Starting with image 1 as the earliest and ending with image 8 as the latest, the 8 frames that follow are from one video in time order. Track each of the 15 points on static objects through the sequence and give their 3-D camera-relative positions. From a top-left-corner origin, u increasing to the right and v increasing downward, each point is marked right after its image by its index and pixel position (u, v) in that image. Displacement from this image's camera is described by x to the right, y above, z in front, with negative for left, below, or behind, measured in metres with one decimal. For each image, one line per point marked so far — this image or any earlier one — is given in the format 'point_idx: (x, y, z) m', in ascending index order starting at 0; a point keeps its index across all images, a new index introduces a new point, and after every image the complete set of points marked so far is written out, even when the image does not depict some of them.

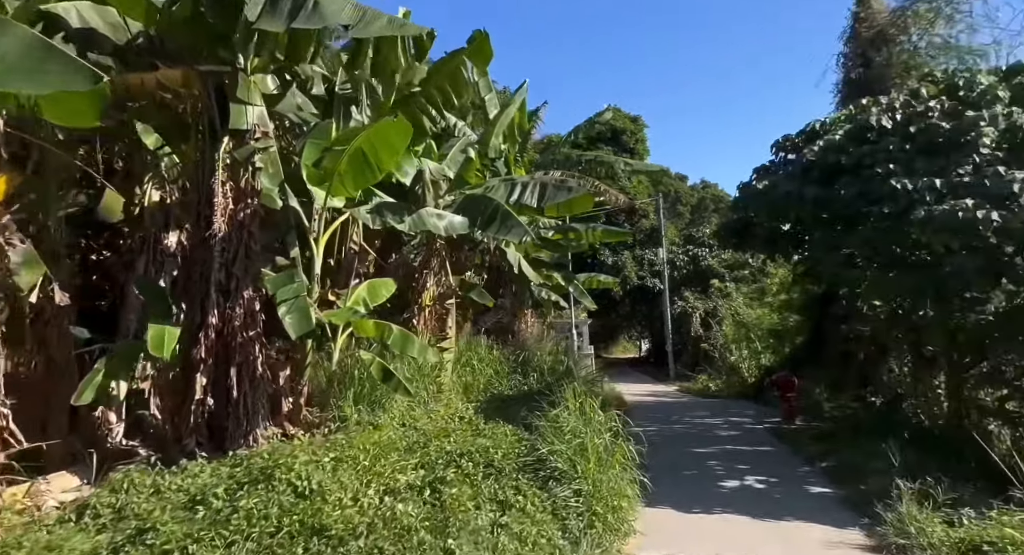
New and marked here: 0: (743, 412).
0: (+3.8, -2.2, +12.2) m
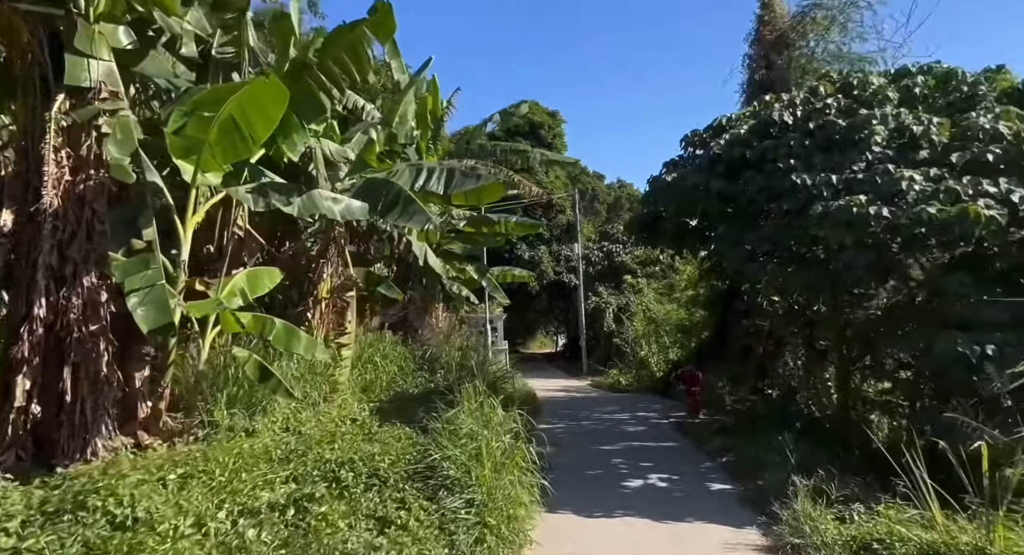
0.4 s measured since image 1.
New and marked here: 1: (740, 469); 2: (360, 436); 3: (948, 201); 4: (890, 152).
0: (+2.3, -2.1, +12.2) m
1: (+2.1, -1.8, +6.9) m
2: (-1.1, -1.2, +5.5) m
3: (+3.3, +0.6, +5.7) m
4: (+3.2, +1.1, +6.4) m
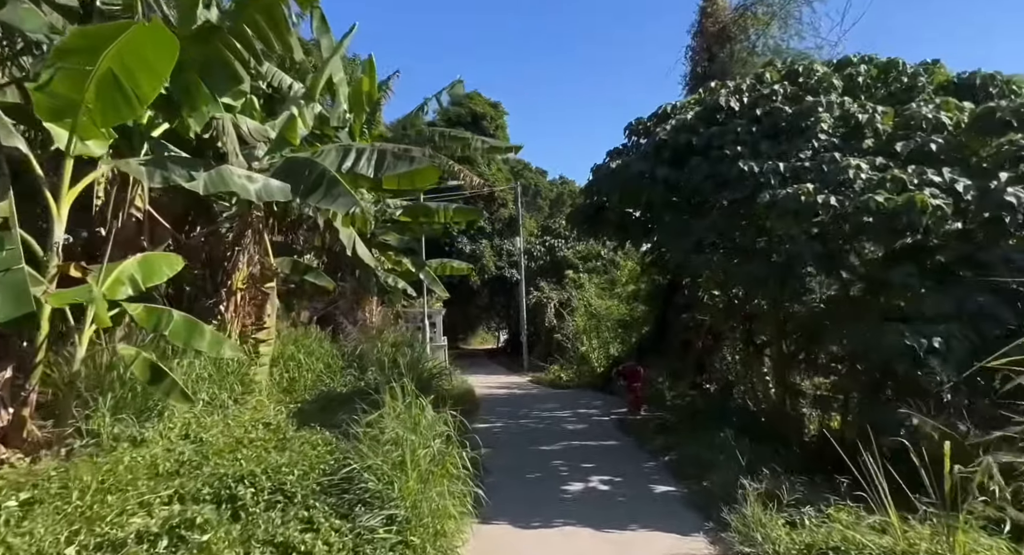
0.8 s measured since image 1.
0: (+1.3, -2.0, +11.9) m
1: (+1.5, -1.7, +6.5) m
2: (-1.6, -1.1, +4.9) m
3: (+2.8, +0.6, +5.4) m
4: (+2.7, +1.1, +6.2) m
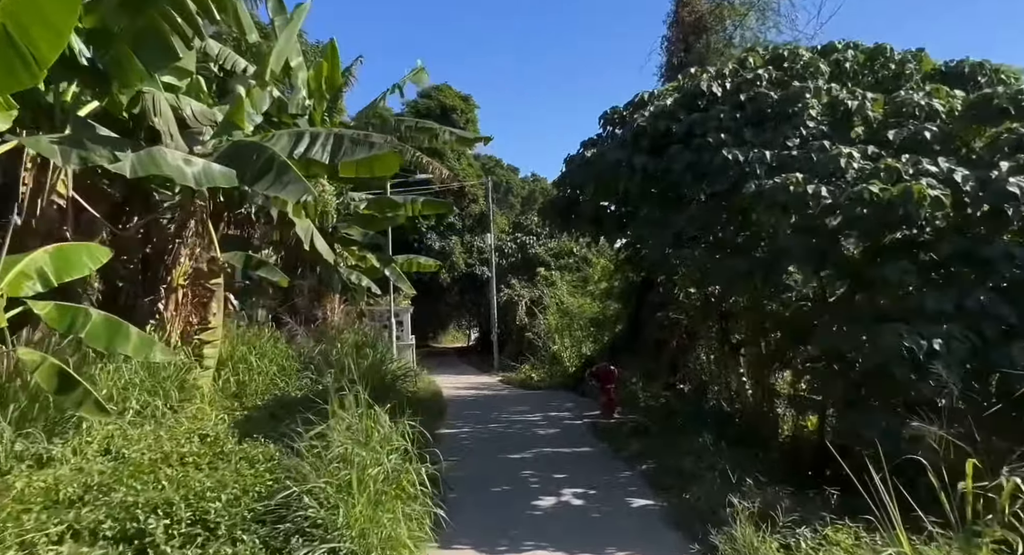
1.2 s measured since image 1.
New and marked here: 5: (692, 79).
0: (+0.8, -2.0, +11.4) m
1: (+1.2, -1.7, +6.1) m
2: (-1.8, -1.1, +4.4) m
3: (+2.6, +0.7, +5.0) m
4: (+2.4, +1.2, +5.8) m
5: (+1.7, +1.8, +6.8) m
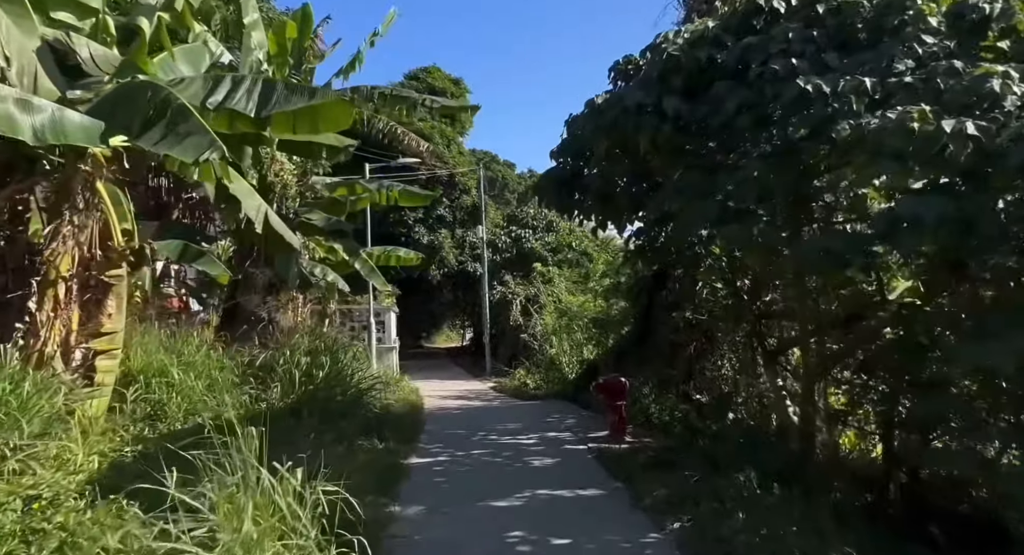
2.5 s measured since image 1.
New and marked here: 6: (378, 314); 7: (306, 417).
0: (+0.7, -1.9, +9.7) m
1: (+1.1, -1.6, +4.3) m
2: (-1.9, -1.0, +2.6) m
3: (+2.5, +0.7, +3.3) m
4: (+2.3, +1.2, +4.0) m
5: (+1.5, +1.9, +5.1) m
6: (-3.2, -0.9, +17.5) m
7: (-2.0, -1.4, +7.3) m
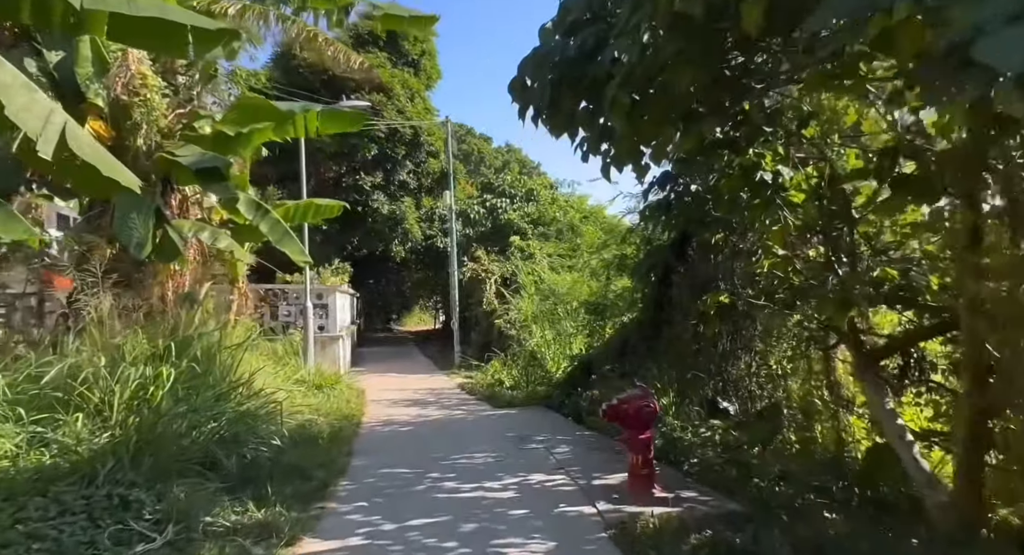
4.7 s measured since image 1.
0: (+0.4, -1.6, +6.7) m
1: (+1.0, -1.4, +1.4) m
2: (-2.0, -0.9, -0.5) m
3: (+2.4, +0.9, +0.3) m
4: (+2.2, +1.4, +1.0) m
5: (+1.4, +2.1, +2.0) m
6: (-3.7, -0.3, +14.4) m
7: (-2.3, -1.1, +4.2) m
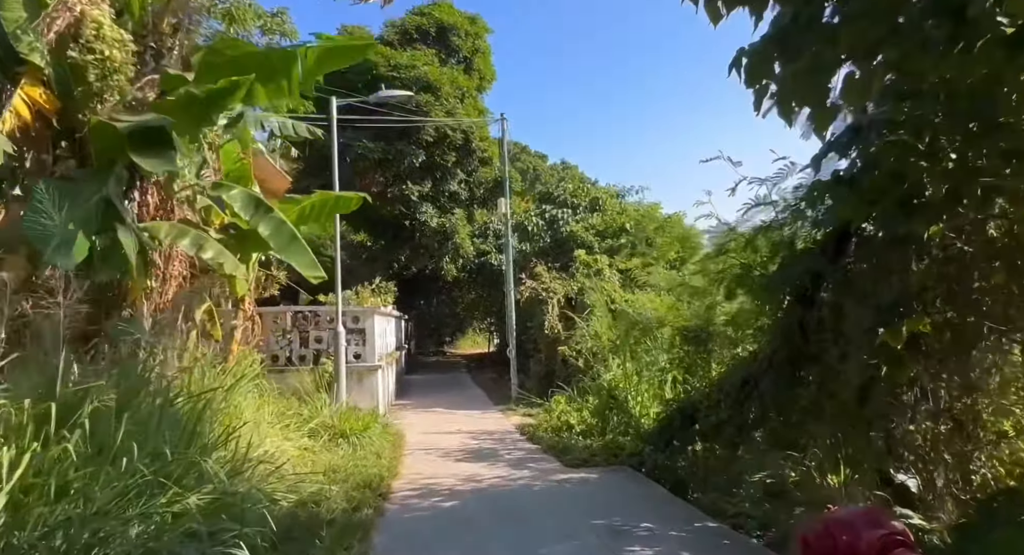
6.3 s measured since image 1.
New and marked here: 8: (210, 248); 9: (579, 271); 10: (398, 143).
0: (+0.9, -1.7, +4.3) m
1: (+1.2, -1.4, -1.1) m
2: (-1.9, -0.8, -2.7) m
3: (+2.5, +1.0, -2.2) m
4: (+2.4, +1.5, -1.4) m
5: (+1.6, +2.1, -0.3) m
6: (-2.6, -0.7, +12.3) m
7: (-1.9, -1.2, +2.0) m
8: (-2.5, +0.2, +6.1) m
9: (+1.4, +0.1, +15.4) m
10: (-2.8, +3.4, +18.6) m
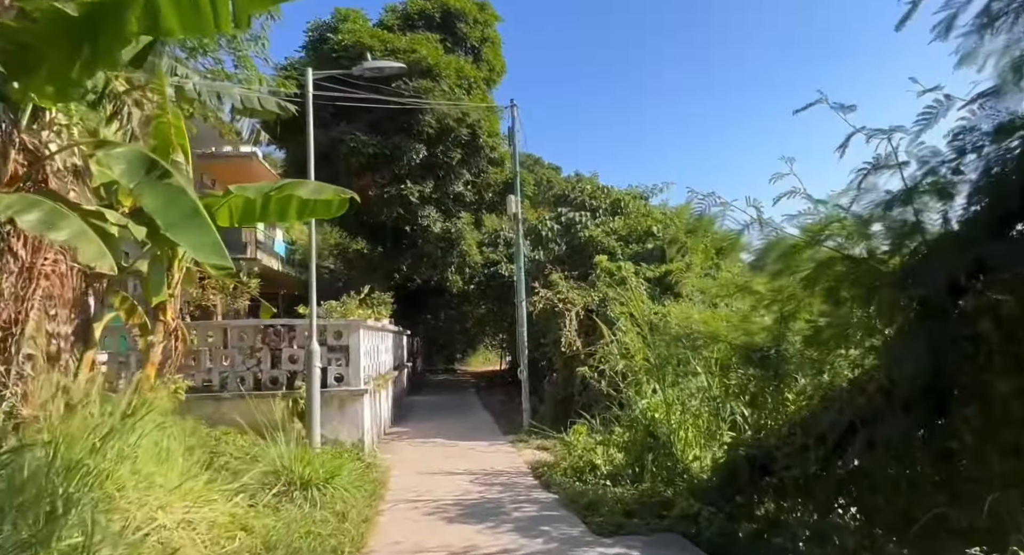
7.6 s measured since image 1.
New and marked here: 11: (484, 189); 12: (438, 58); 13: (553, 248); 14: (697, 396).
0: (+0.9, -1.6, +2.2) m
1: (+1.1, -1.2, -3.1) m
2: (-2.1, -0.6, -4.6) m
3: (+2.4, +1.2, -4.2) m
4: (+2.3, +1.6, -3.4) m
5: (+1.5, +2.3, -2.3) m
6: (-2.4, -0.8, +10.3) m
7: (-1.9, -1.1, 0.0) m
8: (-2.5, +0.3, +4.2) m
9: (+1.6, -0.1, +13.4) m
10: (-2.6, +3.1, +16.7) m
11: (-0.7, +2.2, +17.9) m
12: (-1.6, +5.0, +16.8) m
13: (+0.9, +0.7, +16.1) m
14: (+1.9, -1.2, +7.3) m
